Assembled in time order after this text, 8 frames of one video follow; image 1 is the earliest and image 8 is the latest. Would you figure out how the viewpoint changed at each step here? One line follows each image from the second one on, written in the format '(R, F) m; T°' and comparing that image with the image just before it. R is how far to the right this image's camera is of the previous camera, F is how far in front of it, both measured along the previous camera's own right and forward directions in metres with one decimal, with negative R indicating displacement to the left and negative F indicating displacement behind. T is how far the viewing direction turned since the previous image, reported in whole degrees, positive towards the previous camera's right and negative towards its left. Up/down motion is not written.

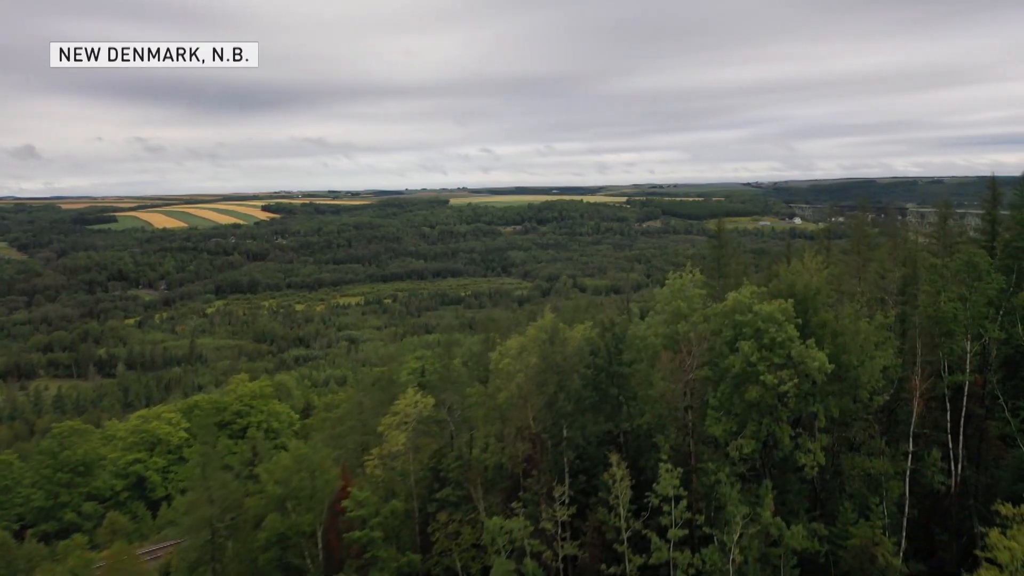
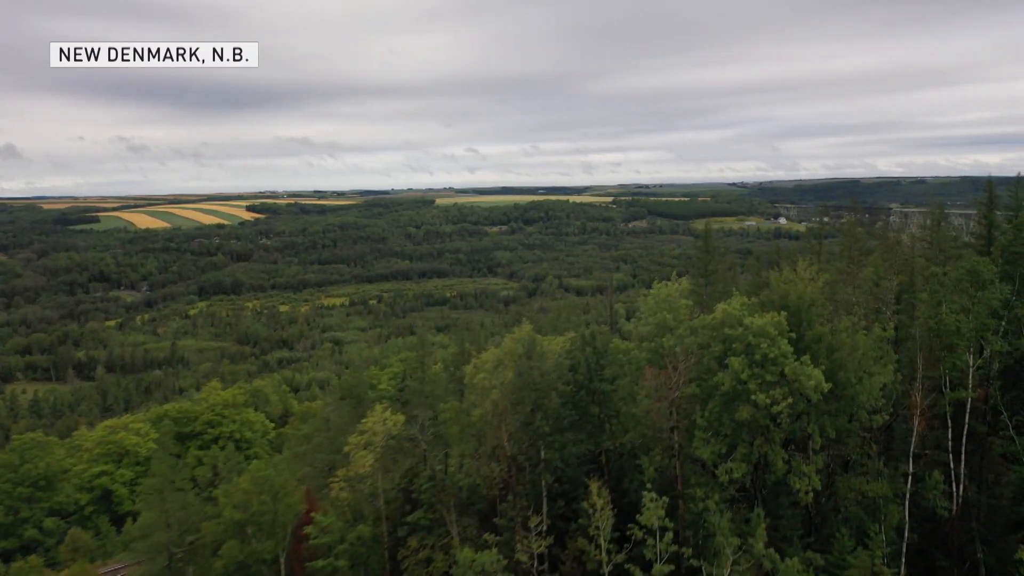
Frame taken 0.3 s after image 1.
(+0.1, +0.4) m; +1°
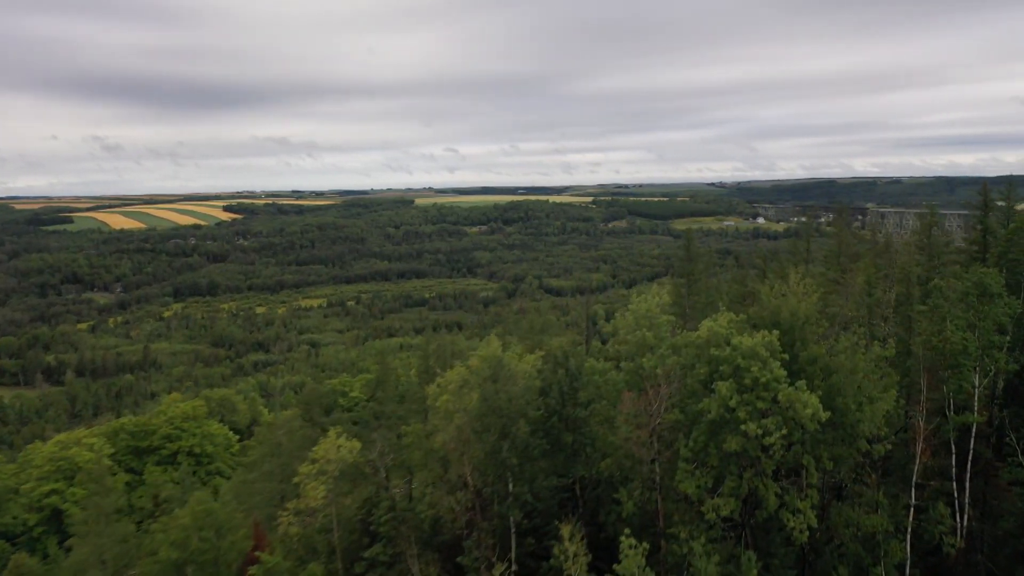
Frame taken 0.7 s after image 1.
(+0.1, +0.6) m; +1°
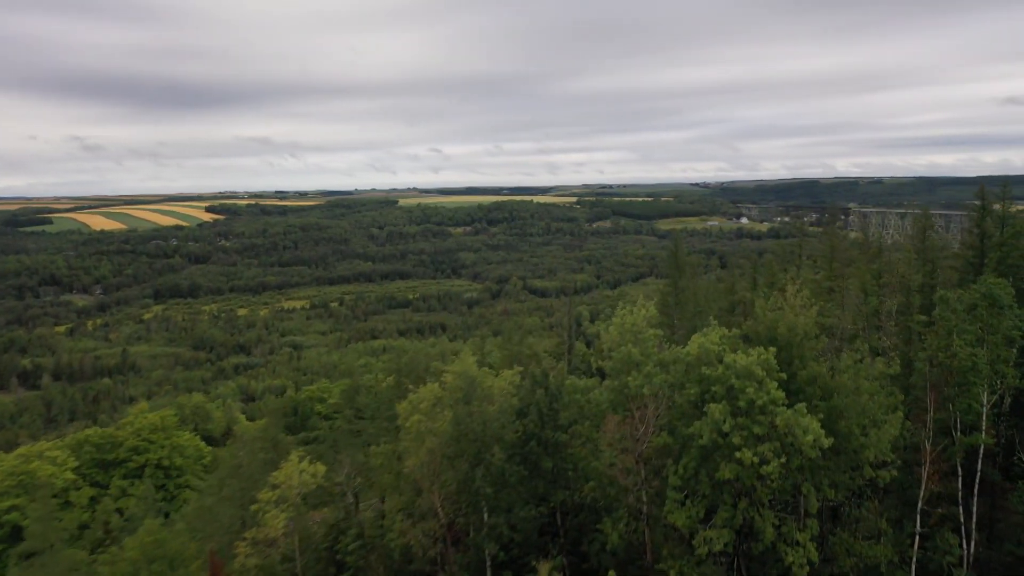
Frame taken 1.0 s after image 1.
(+0.1, +0.4) m; +1°
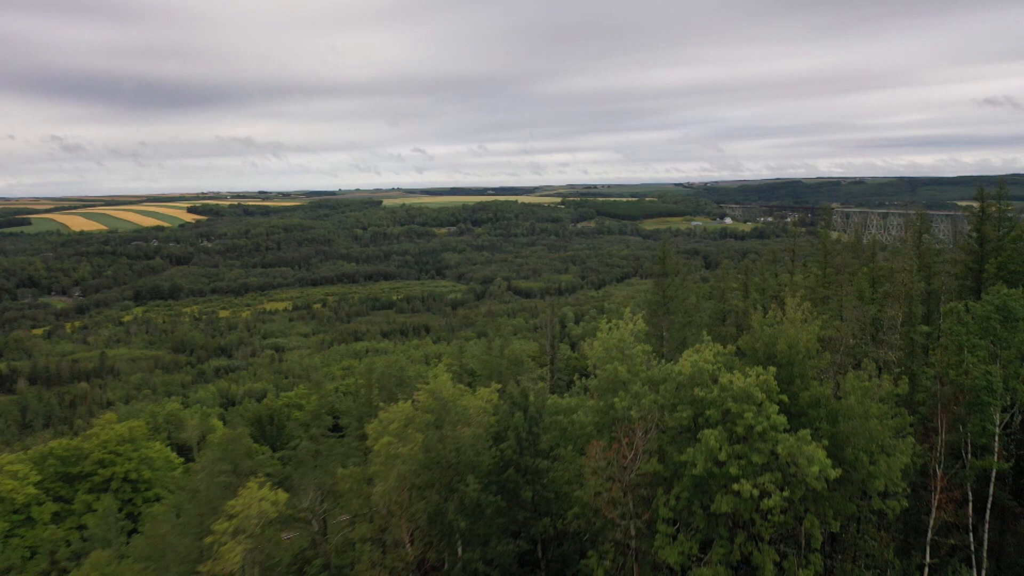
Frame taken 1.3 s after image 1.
(+0.1, +0.4) m; +1°
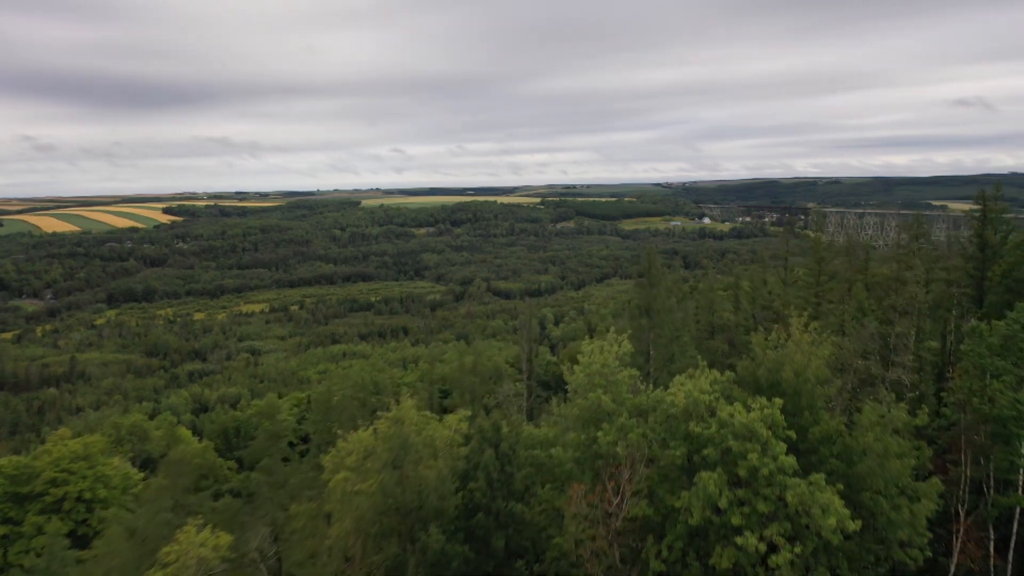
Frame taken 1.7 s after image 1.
(+0.1, +0.5) m; +1°
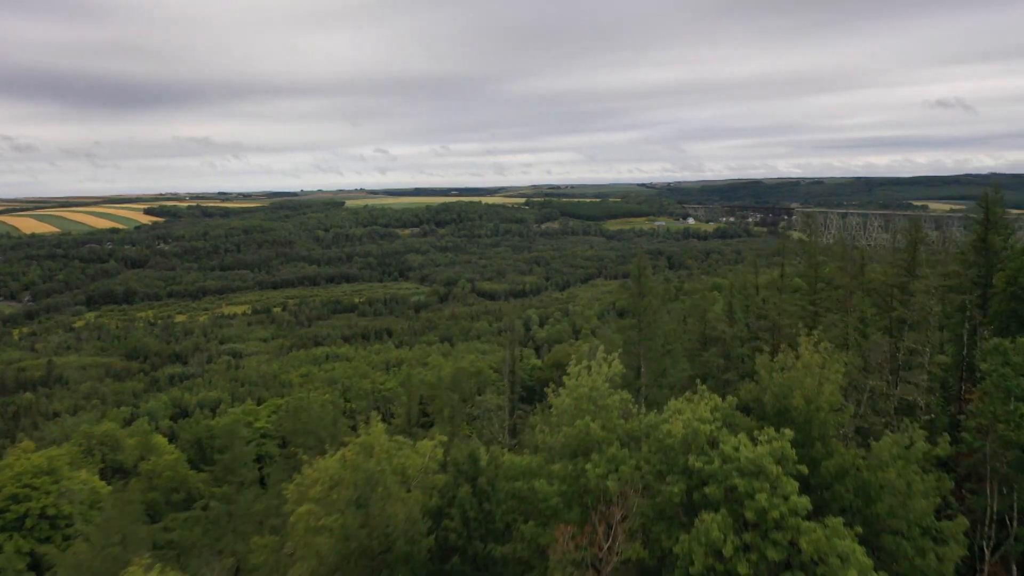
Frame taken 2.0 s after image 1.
(0.0, +0.4) m; +1°
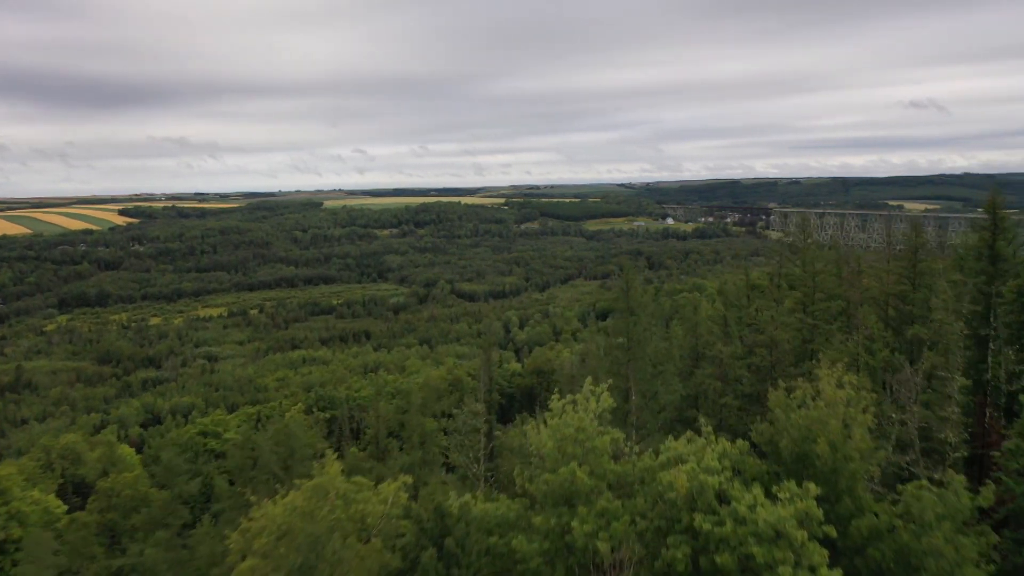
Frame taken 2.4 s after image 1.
(0.0, +0.5) m; +1°
